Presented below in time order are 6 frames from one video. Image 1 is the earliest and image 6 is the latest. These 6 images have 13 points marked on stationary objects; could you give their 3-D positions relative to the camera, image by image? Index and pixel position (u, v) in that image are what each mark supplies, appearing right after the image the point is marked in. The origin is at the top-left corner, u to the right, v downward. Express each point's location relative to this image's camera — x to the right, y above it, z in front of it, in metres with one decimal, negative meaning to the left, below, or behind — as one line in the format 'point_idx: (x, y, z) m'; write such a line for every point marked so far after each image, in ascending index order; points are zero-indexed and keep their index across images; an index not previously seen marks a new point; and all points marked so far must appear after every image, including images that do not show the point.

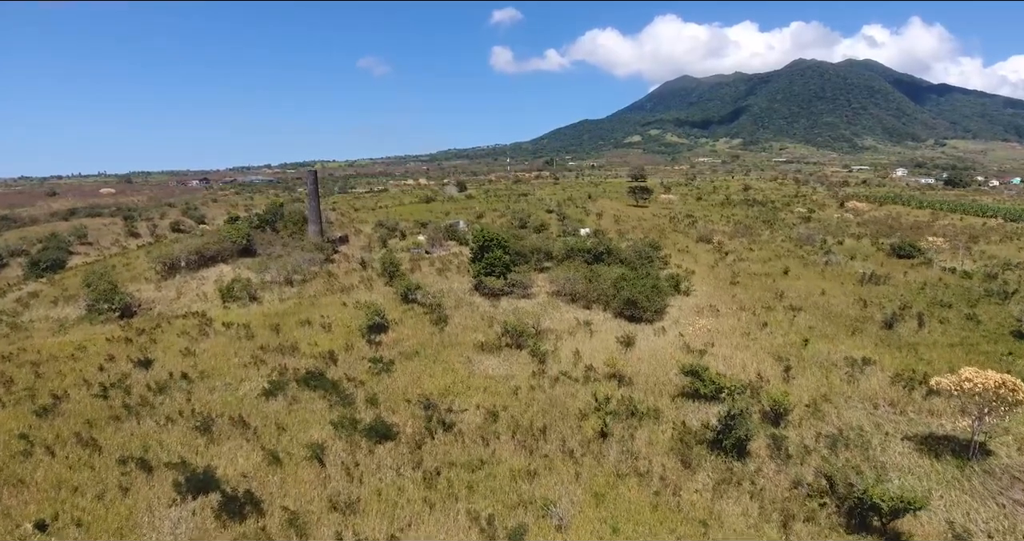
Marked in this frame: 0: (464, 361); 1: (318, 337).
0: (-1.4, -2.7, +16.5) m
1: (-6.4, -2.2, +18.1) m
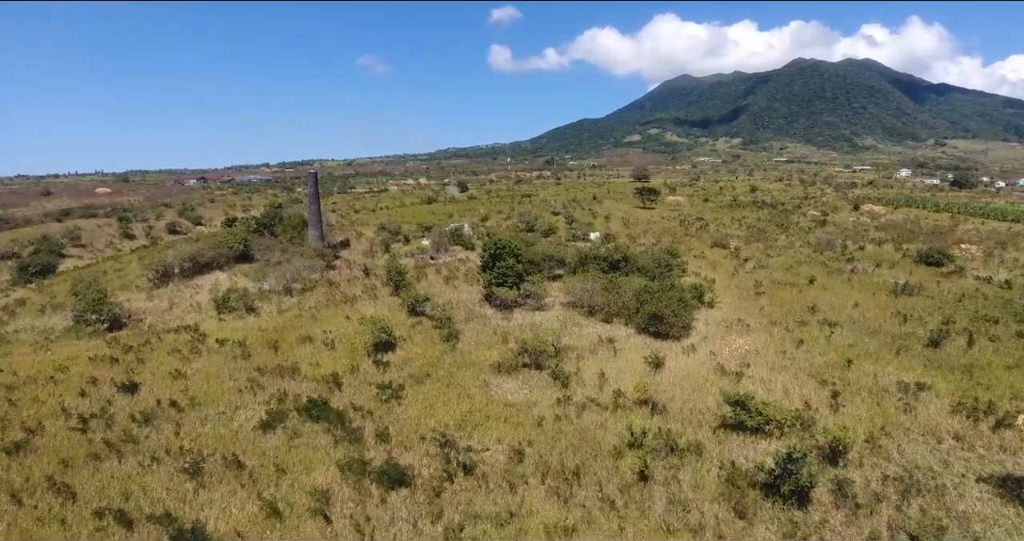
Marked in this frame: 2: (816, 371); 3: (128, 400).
0: (-0.9, -3.1, +15.1) m
1: (-5.8, -2.6, +16.7) m
2: (+9.0, -3.0, +16.2) m
3: (-9.7, -3.3, +13.9) m
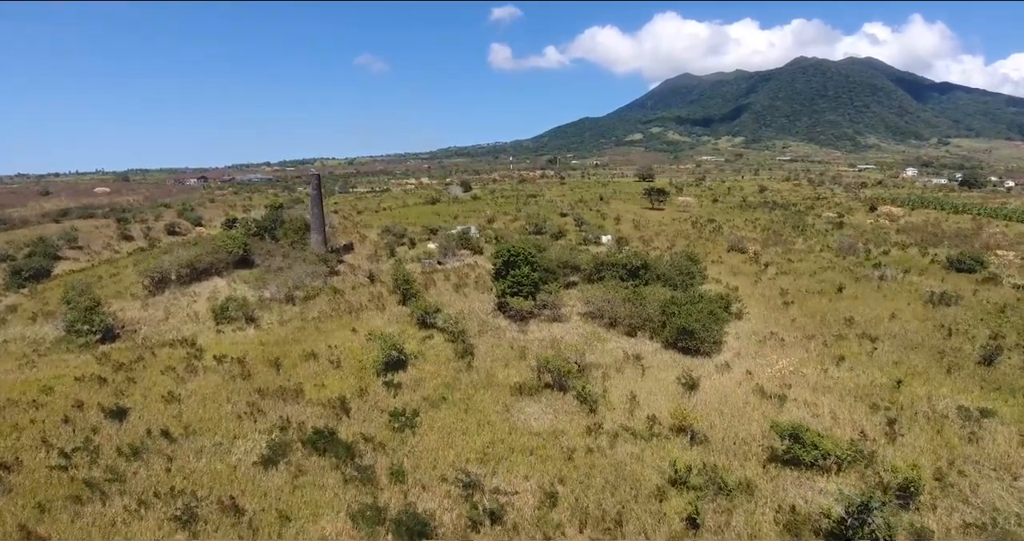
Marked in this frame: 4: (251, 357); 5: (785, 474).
0: (-0.3, -3.5, +13.8) m
1: (-5.2, -3.0, +15.5) m
2: (+9.5, -3.3, +14.9) m
3: (-9.1, -3.6, +12.7) m
4: (-8.1, -2.7, +17.0) m
5: (+5.6, -4.2, +11.4) m
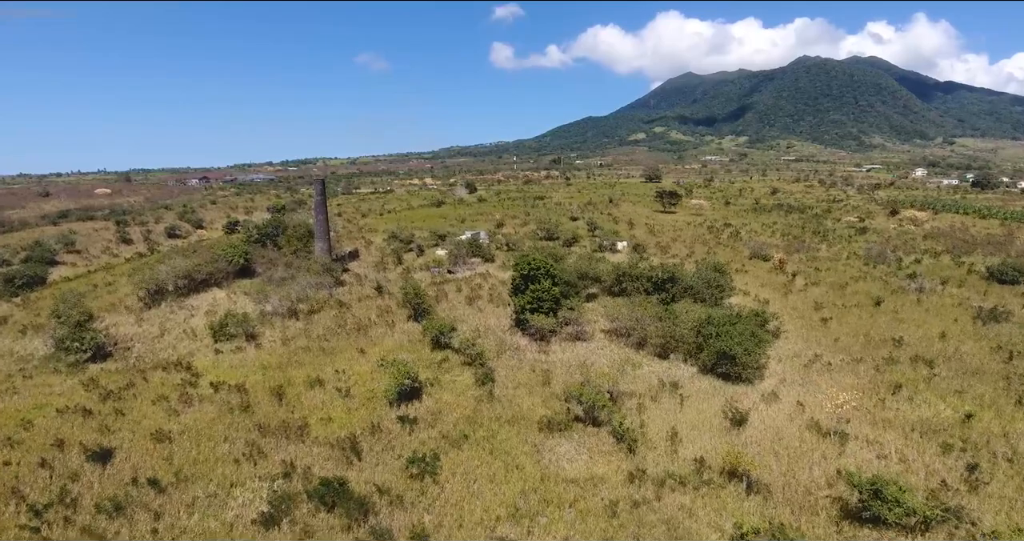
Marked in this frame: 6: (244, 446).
0: (+0.4, -4.0, +12.3) m
1: (-4.5, -3.5, +14.0) m
2: (+10.2, -3.9, +13.4) m
3: (-8.4, -4.2, +11.2) m
4: (-7.4, -3.2, +15.6) m
5: (+6.3, -4.7, +9.9) m
6: (-6.0, -3.9, +12.3) m
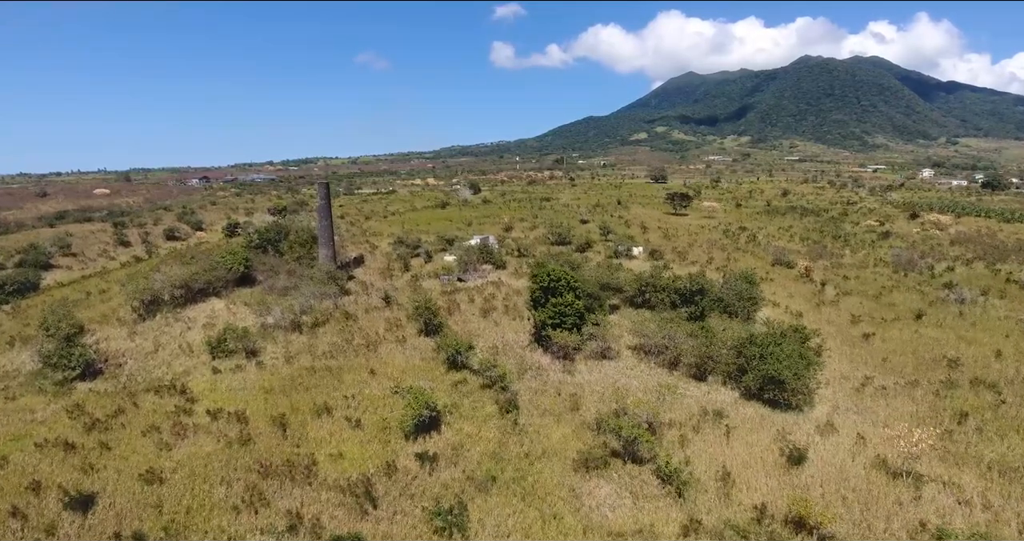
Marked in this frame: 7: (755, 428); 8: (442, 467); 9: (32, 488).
0: (+1.1, -4.5, +10.9) m
1: (-3.9, -3.9, +12.6) m
2: (+10.9, -4.3, +12.0) m
3: (-7.7, -4.6, +9.8) m
4: (-6.7, -3.6, +14.1) m
5: (+7.0, -5.2, +8.5) m
6: (-5.3, -4.3, +10.9) m
7: (+5.9, -3.9, +13.6) m
8: (-1.5, -4.1, +11.7) m
9: (-9.6, -4.3, +11.0) m
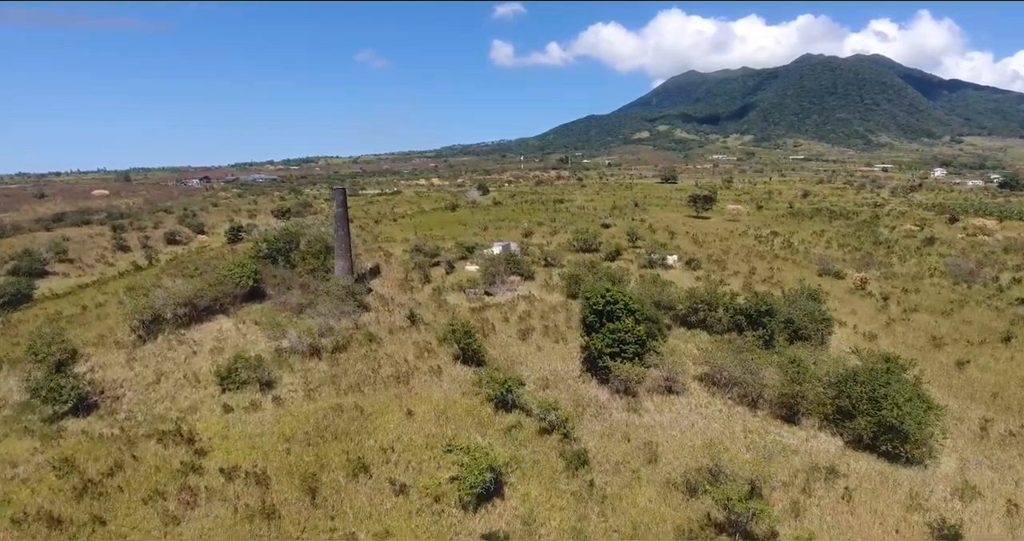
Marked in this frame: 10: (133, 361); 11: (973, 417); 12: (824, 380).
0: (+2.6, -5.1, +8.7) m
1: (-2.3, -4.6, +10.3) m
2: (+12.4, -4.9, +9.7) m
3: (-6.2, -5.2, +7.5) m
4: (-5.2, -4.3, +11.9) m
5: (+8.5, -5.8, +6.2) m
6: (-3.8, -5.0, +8.7) m
7: (+7.5, -4.5, +11.3) m
8: (0.0, -4.8, +9.4) m
9: (-8.0, -5.0, +8.7) m
10: (-13.1, -3.1, +19.0) m
11: (+11.9, -3.7, +14.3) m
12: (+8.0, -2.8, +14.4) m
